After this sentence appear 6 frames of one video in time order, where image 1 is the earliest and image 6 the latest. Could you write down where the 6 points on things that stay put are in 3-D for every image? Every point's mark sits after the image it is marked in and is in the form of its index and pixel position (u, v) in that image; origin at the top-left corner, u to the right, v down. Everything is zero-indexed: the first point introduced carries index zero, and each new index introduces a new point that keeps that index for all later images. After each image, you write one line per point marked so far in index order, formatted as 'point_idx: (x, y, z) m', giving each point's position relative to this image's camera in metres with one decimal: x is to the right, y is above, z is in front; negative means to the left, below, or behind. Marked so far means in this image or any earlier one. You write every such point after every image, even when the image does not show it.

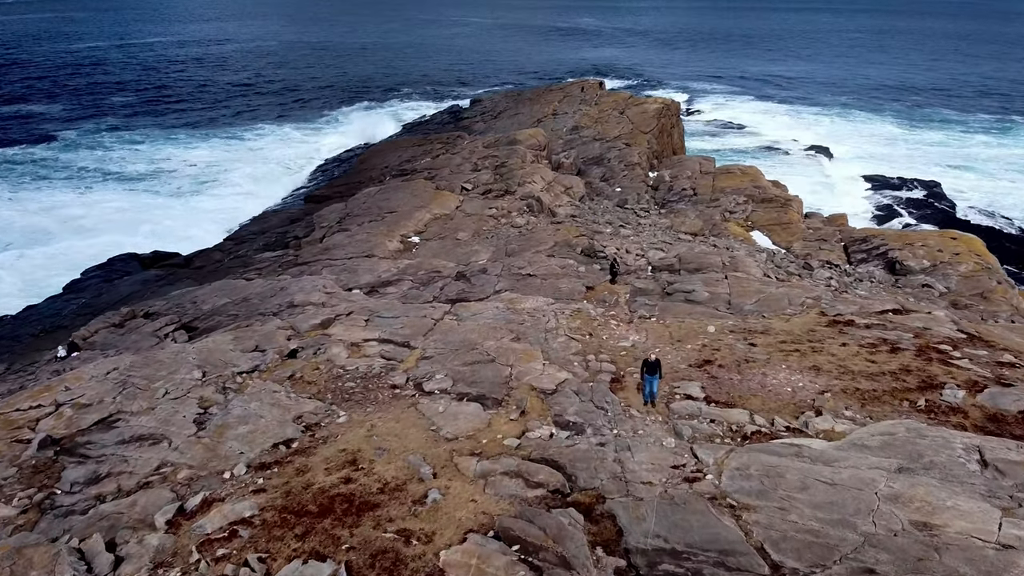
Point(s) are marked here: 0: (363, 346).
0: (-5.3, -2.1, +18.1) m
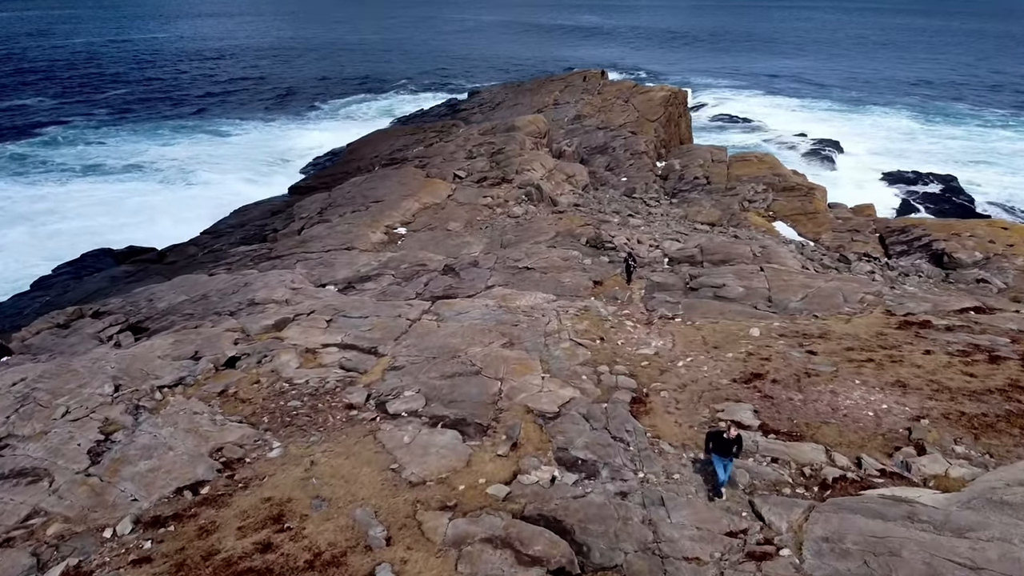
0: (-5.5, -1.9, +14.6) m
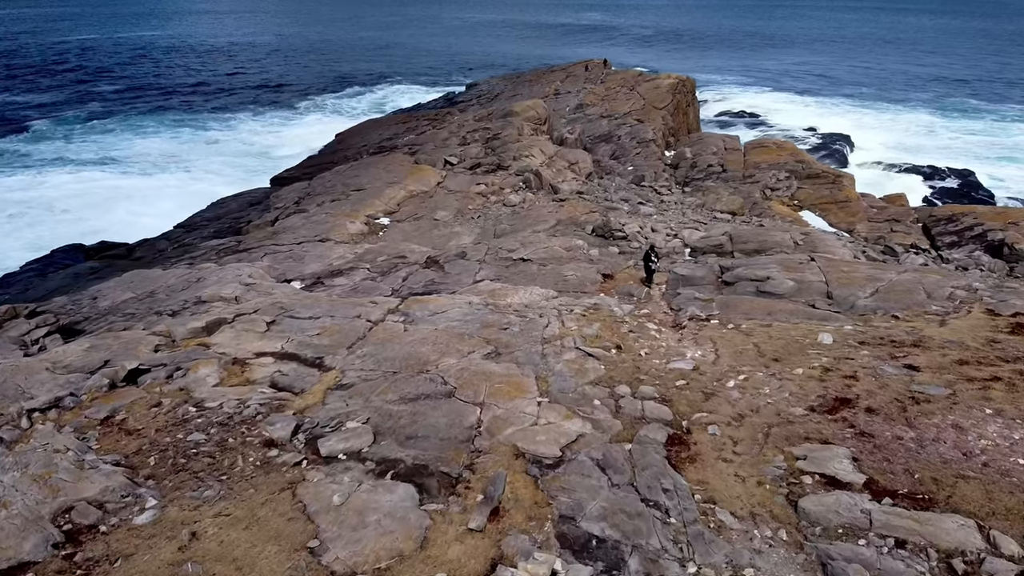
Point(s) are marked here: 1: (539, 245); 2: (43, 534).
0: (-5.8, -1.7, +11.3) m
1: (+0.9, +1.5, +18.3) m
2: (-6.6, -3.4, +7.2) m
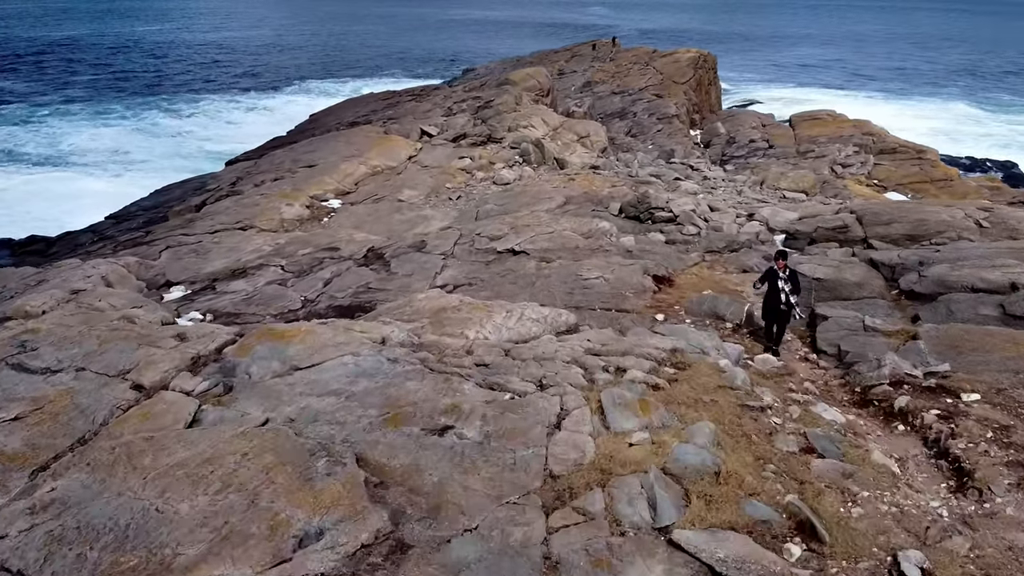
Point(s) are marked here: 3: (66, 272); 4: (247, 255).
0: (-6.2, -1.9, +4.4) m
1: (+0.6, +1.3, +11.4) m
2: (-7.0, -3.6, +0.4) m
3: (-12.1, +0.4, +14.0) m
4: (-7.7, +1.0, +14.7) m
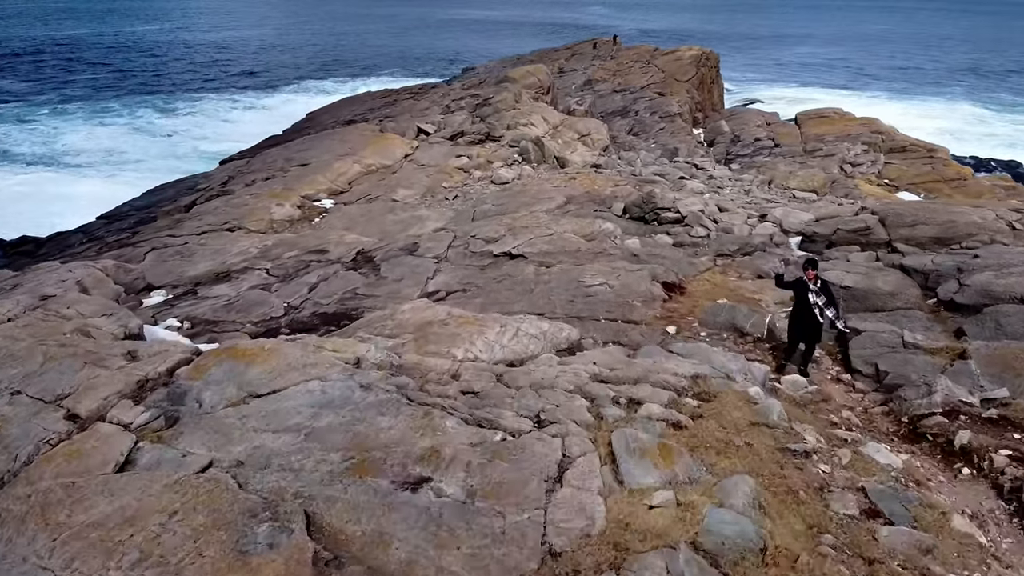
0: (-6.2, -2.0, +3.7) m
1: (+0.5, +1.2, +10.7) m
2: (-7.1, -3.8, -0.3) m
3: (-12.2, +0.3, +13.3) m
4: (-7.7, +0.8, +14.0) m
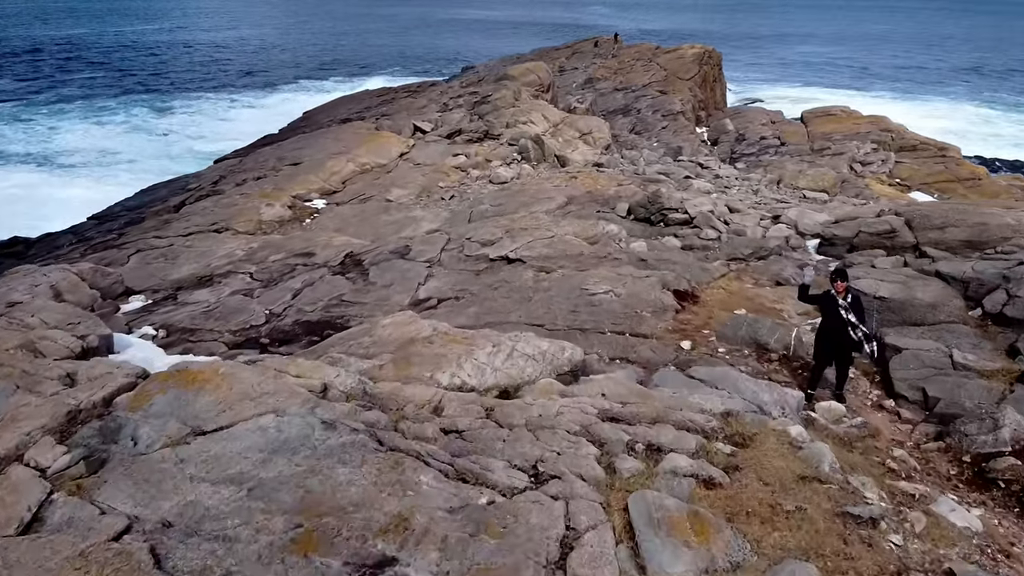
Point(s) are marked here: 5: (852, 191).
0: (-6.3, -2.1, +3.1) m
1: (+0.5, +1.0, +10.0) m
2: (-7.1, -3.9, -1.0) m
3: (-12.2, +0.2, +12.6) m
4: (-7.8, +0.7, +13.4) m
5: (+12.4, +3.5, +18.5) m
